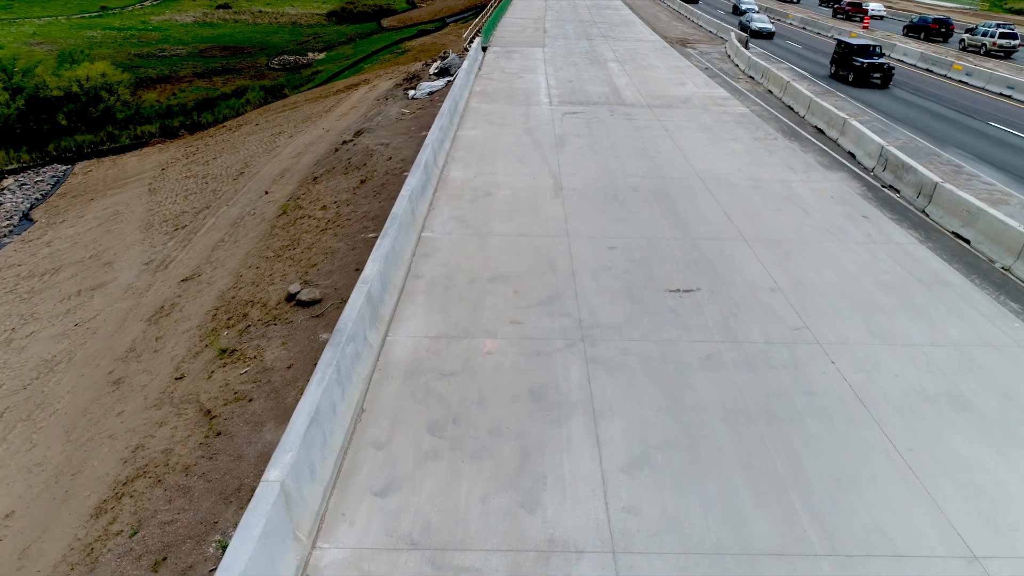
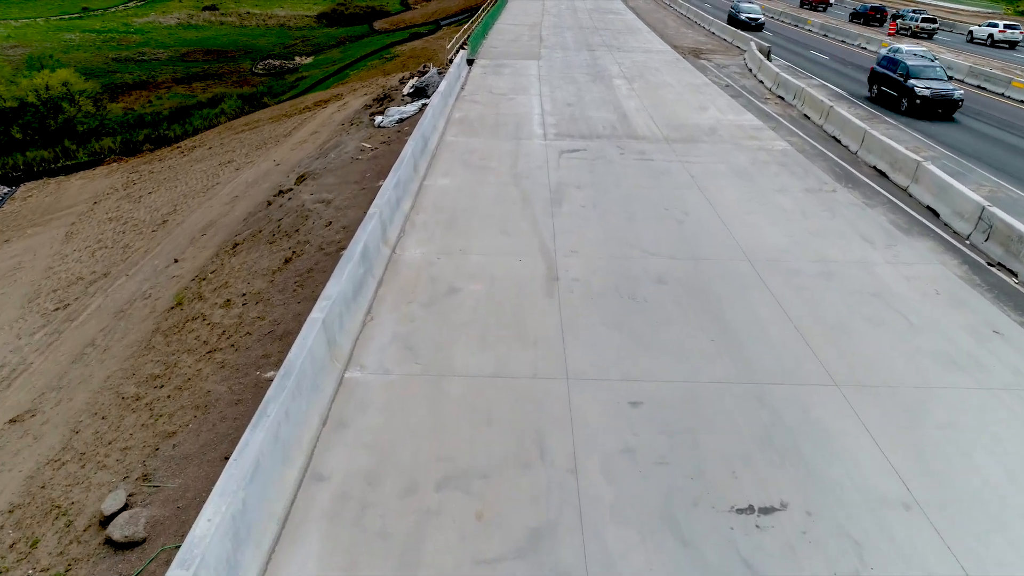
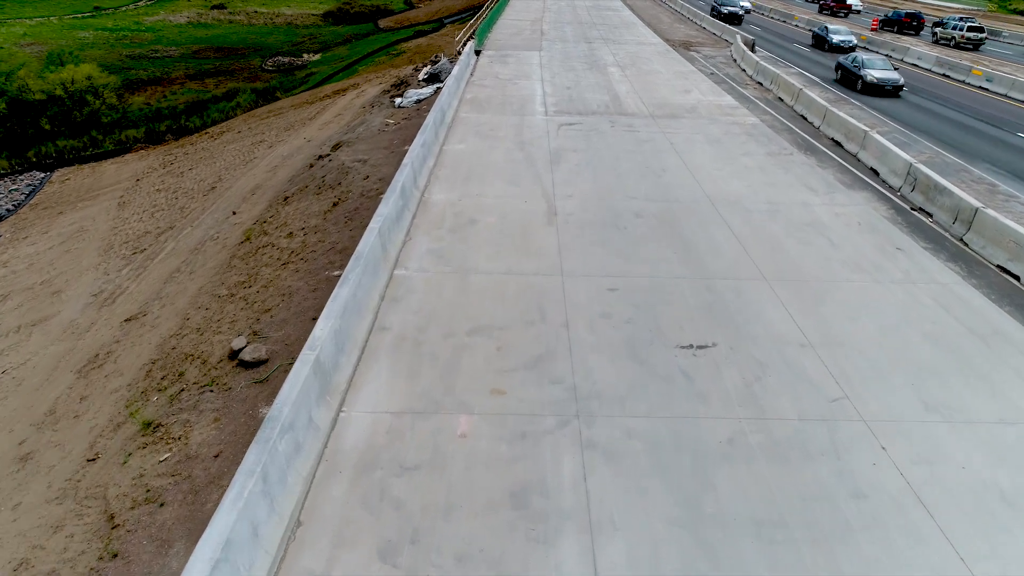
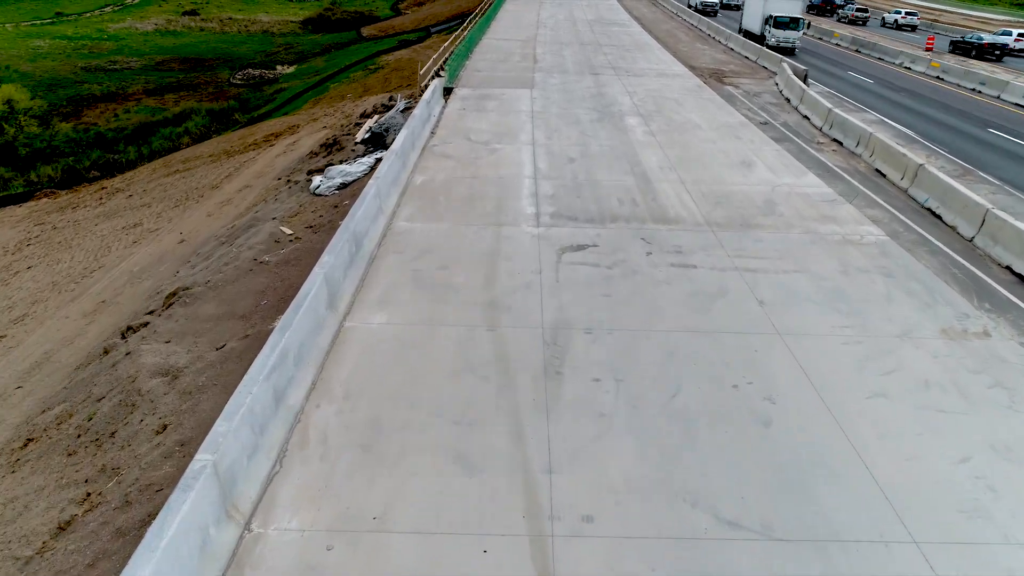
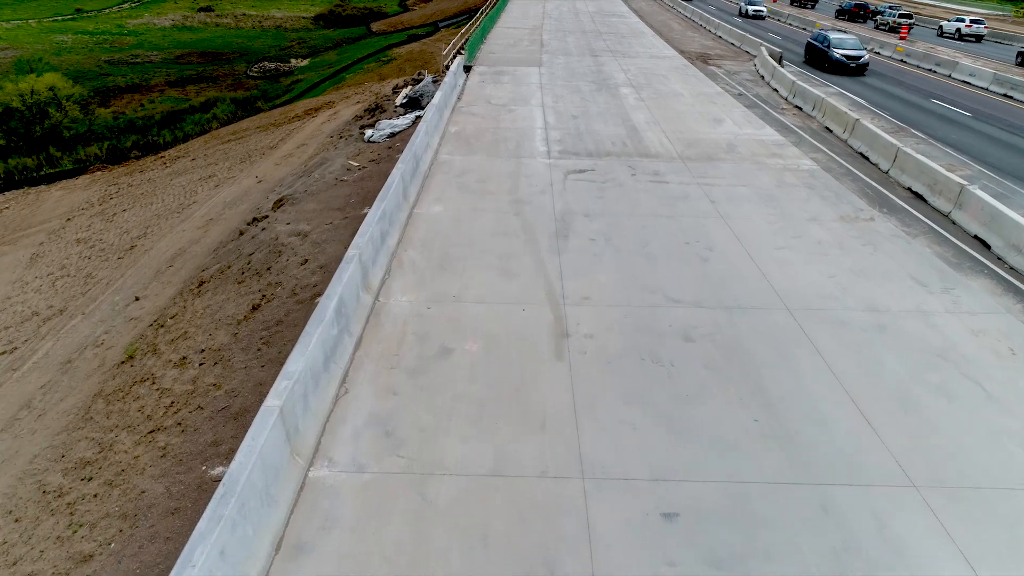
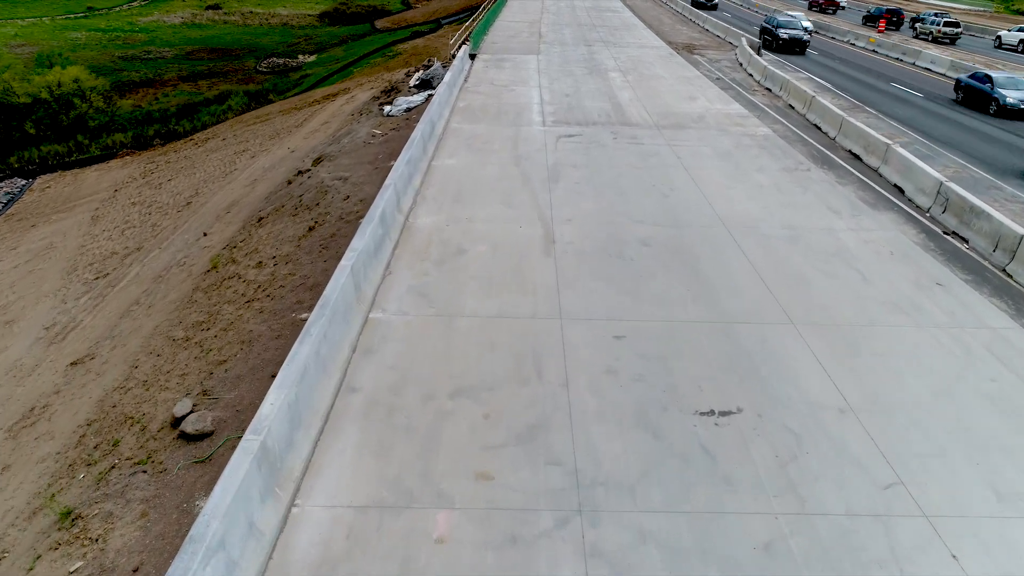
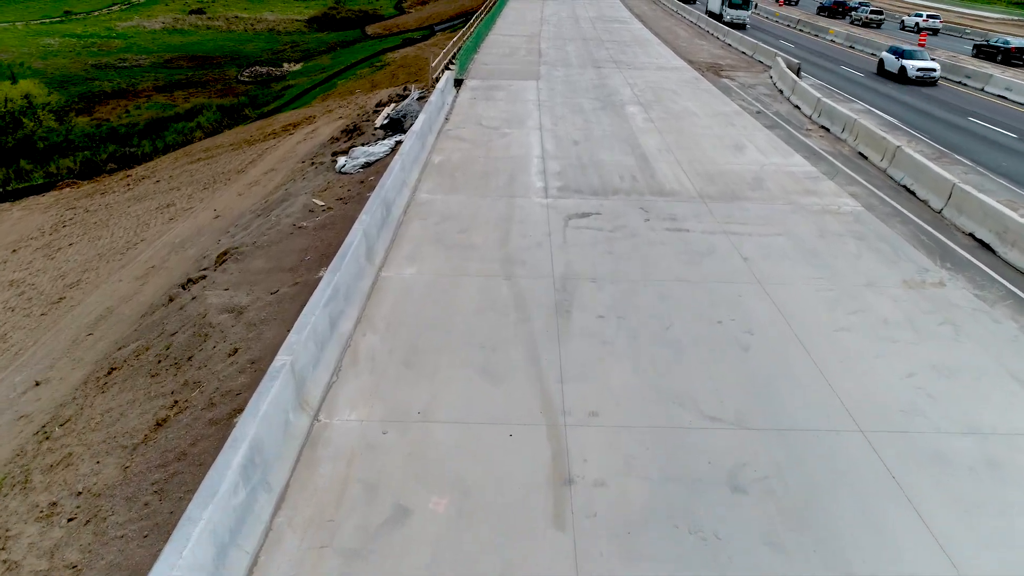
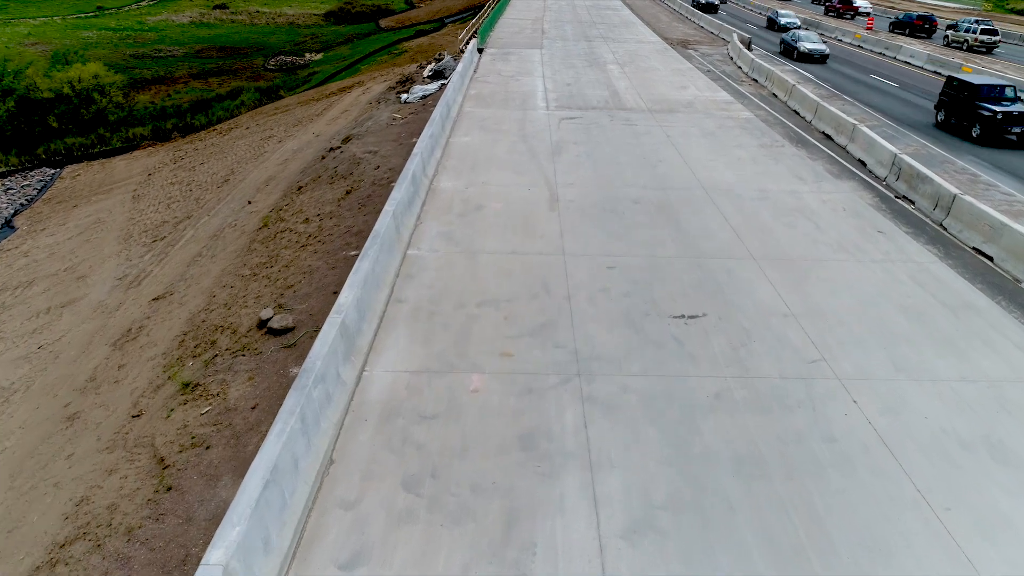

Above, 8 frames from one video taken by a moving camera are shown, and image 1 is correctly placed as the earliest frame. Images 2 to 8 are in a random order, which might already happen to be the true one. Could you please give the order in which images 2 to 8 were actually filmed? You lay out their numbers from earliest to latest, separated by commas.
8, 3, 6, 2, 5, 7, 4
